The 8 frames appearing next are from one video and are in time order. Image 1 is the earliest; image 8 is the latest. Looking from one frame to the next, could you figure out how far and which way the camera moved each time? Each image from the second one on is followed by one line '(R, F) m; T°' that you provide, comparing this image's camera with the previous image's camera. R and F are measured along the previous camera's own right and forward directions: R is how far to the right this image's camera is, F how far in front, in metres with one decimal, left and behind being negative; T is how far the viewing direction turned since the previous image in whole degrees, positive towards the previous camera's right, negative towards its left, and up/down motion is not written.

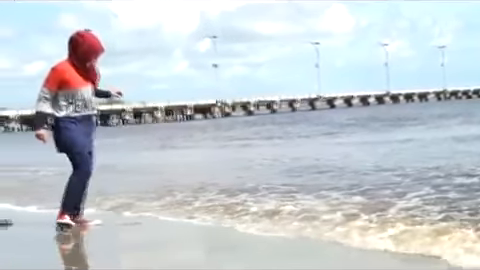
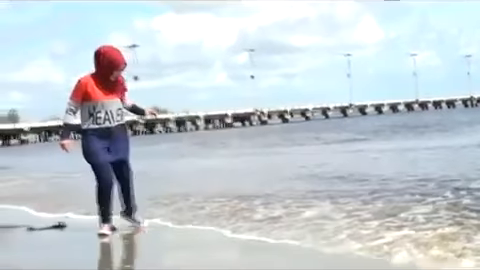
(+0.5, -0.7) m; -5°
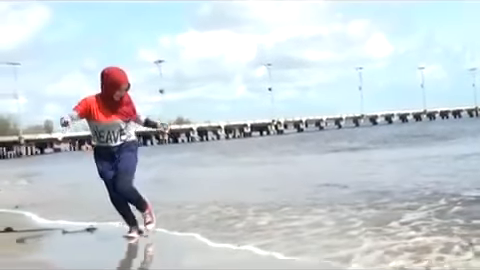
(+0.4, -0.8) m; -3°
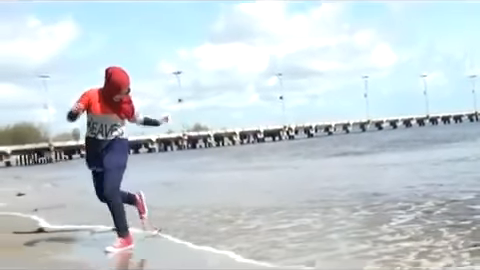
(+0.5, -0.9) m; -3°
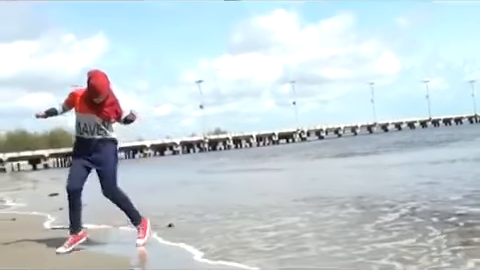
(+0.7, -1.2) m; -4°
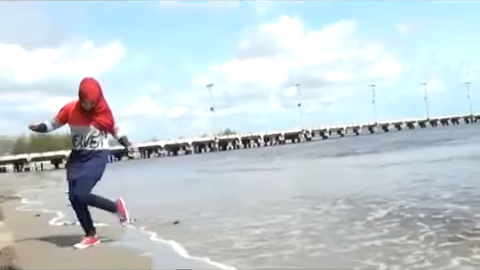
(+0.6, -0.9) m; -3°
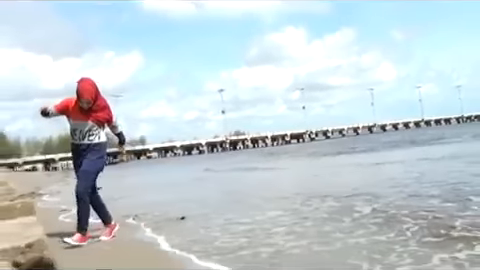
(+0.6, -1.3) m; -3°
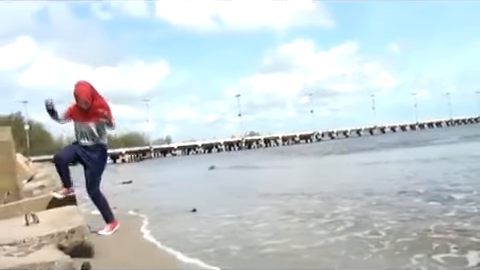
(+0.6, -2.1) m; -3°
